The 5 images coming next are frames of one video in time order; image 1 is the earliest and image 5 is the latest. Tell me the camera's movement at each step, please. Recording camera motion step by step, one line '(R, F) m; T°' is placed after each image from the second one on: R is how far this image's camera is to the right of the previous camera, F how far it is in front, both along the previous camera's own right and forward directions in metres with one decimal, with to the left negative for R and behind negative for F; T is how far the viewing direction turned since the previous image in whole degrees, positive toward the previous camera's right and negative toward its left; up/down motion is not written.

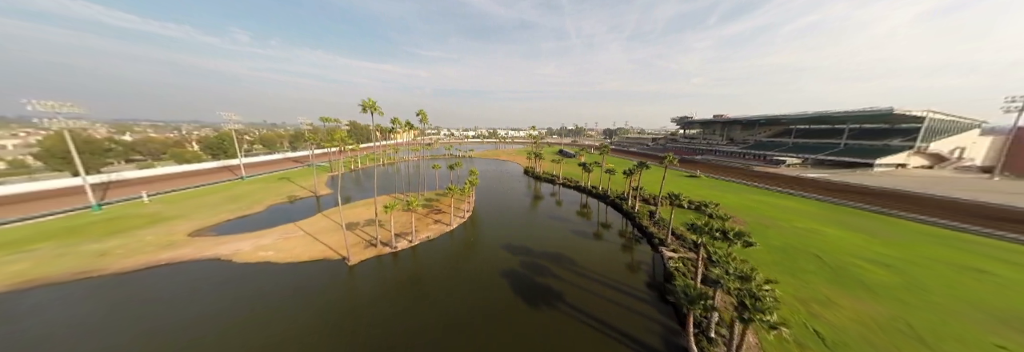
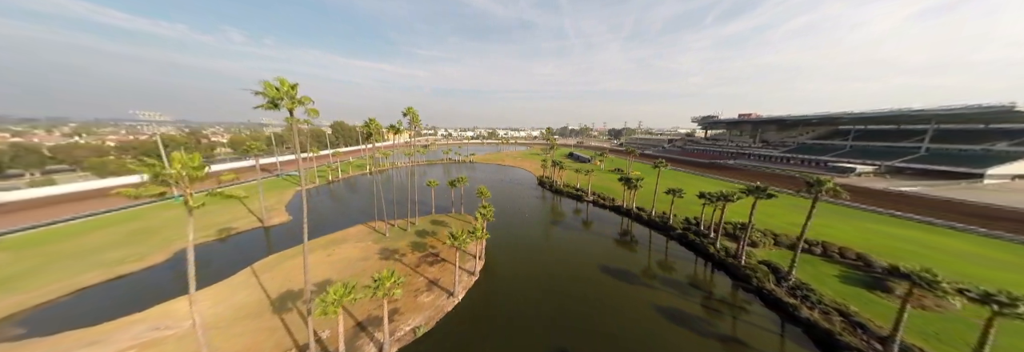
(-4.3, +13.8) m; +1°
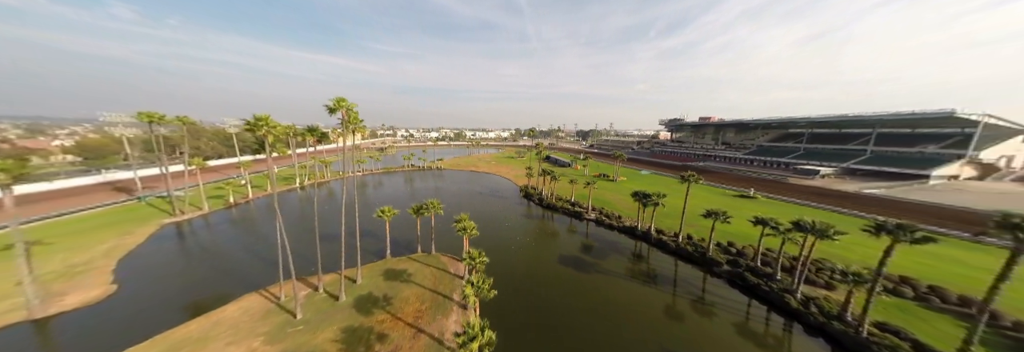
(-3.1, +11.6) m; +9°
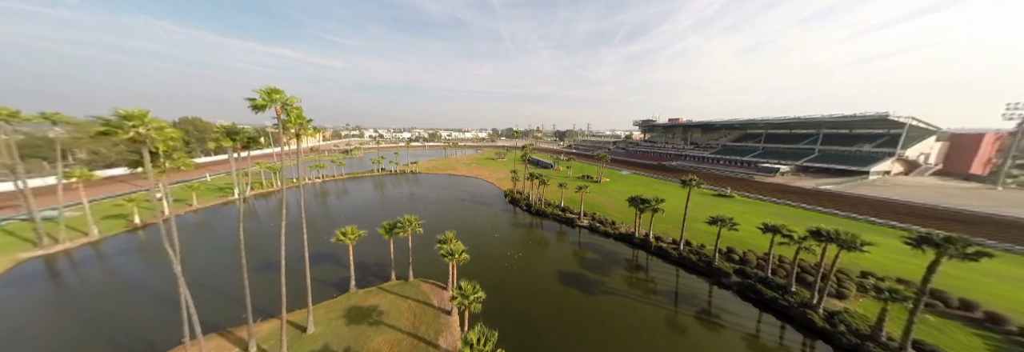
(-1.8, +4.2) m; +6°
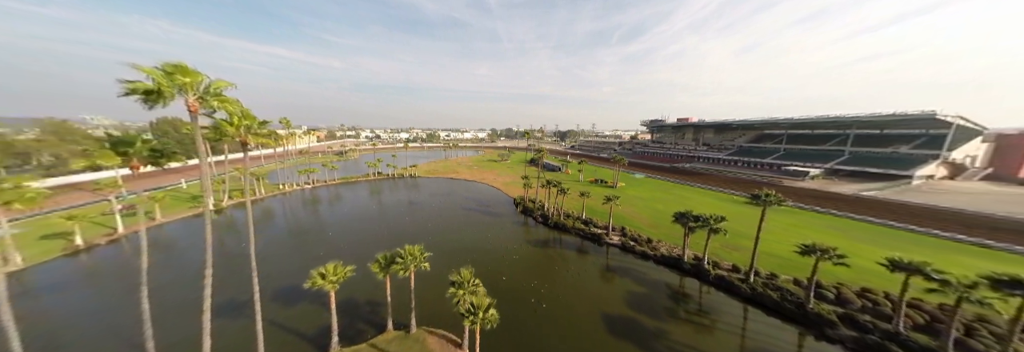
(-3.2, +6.2) m; 0°
